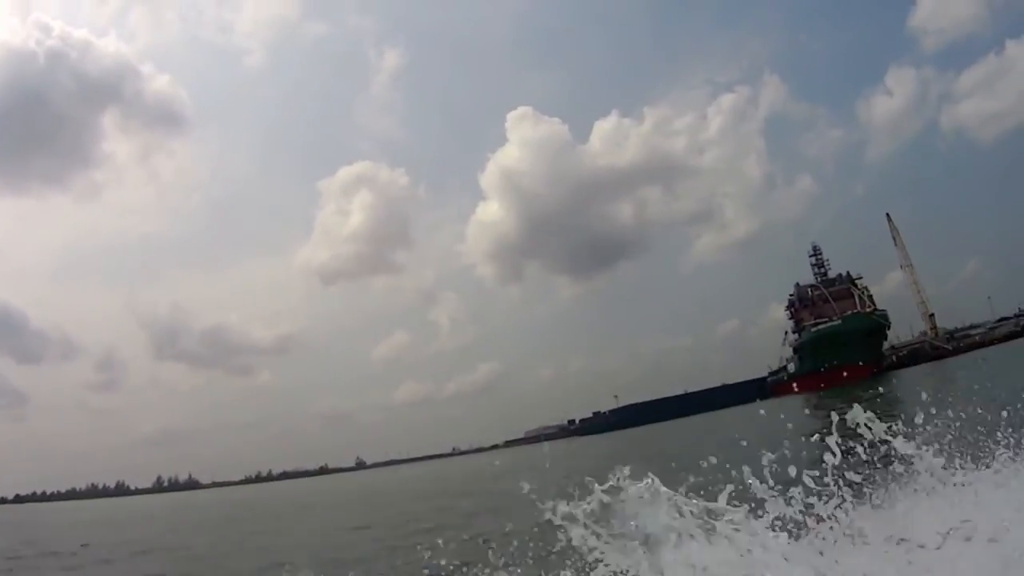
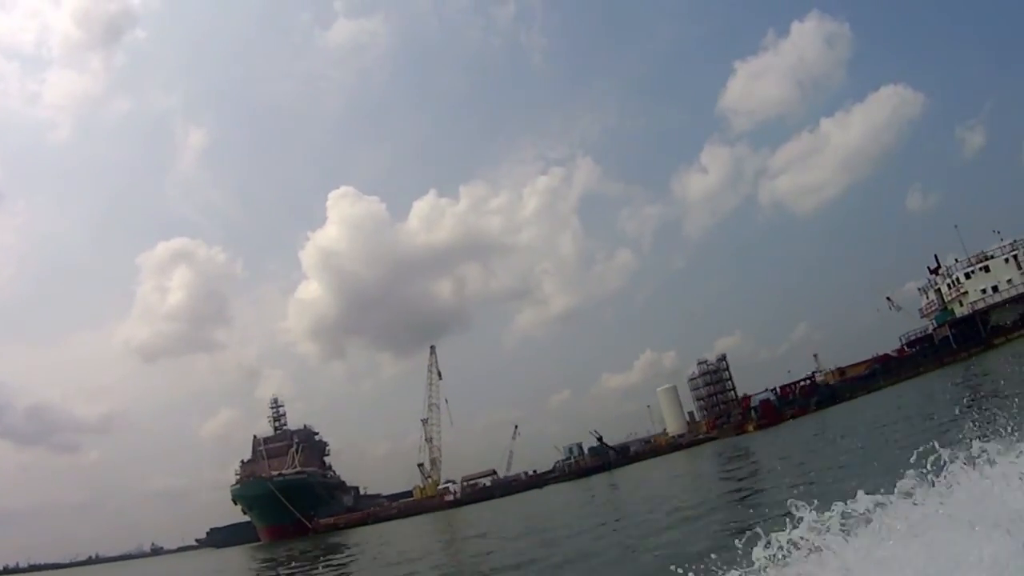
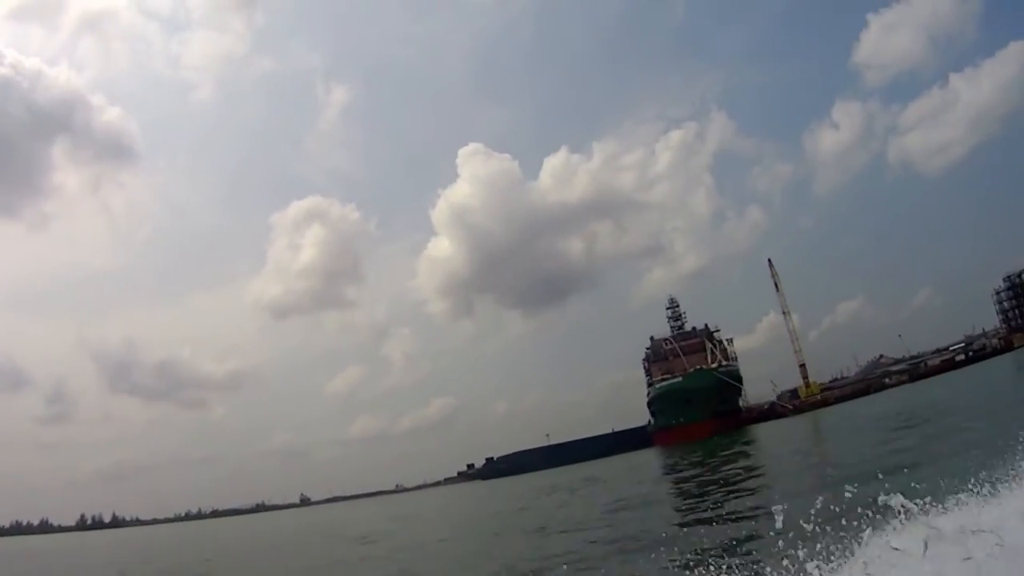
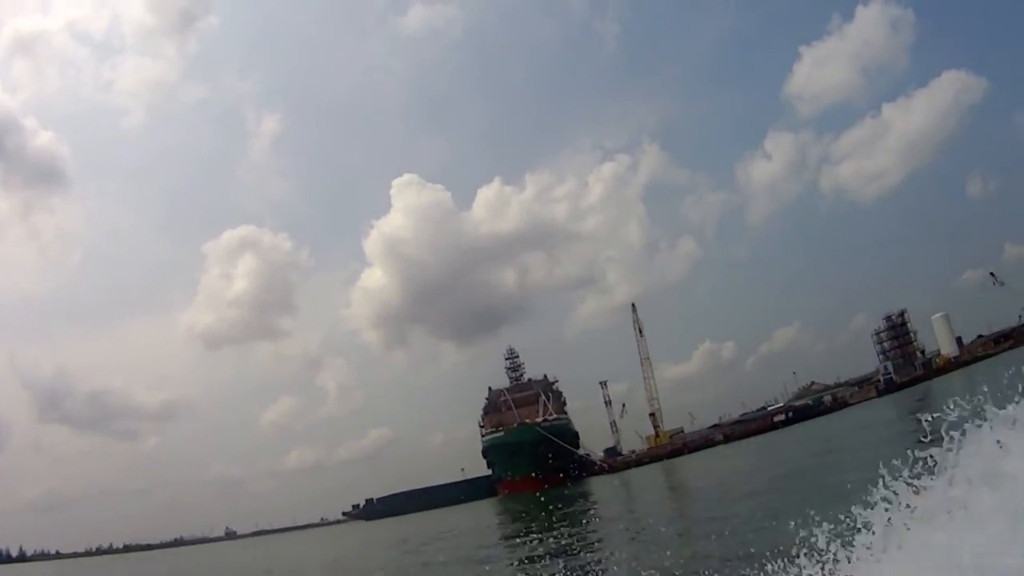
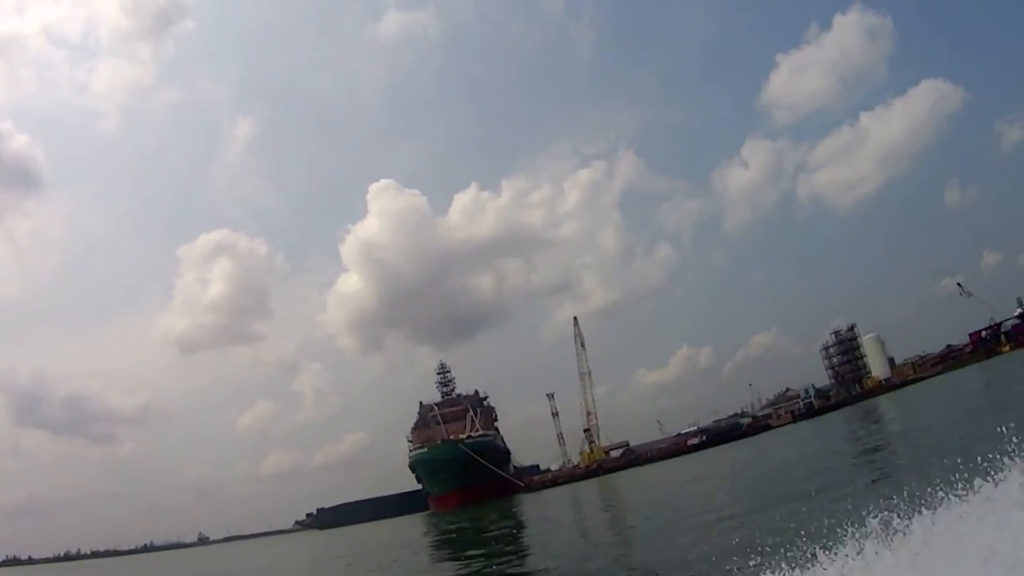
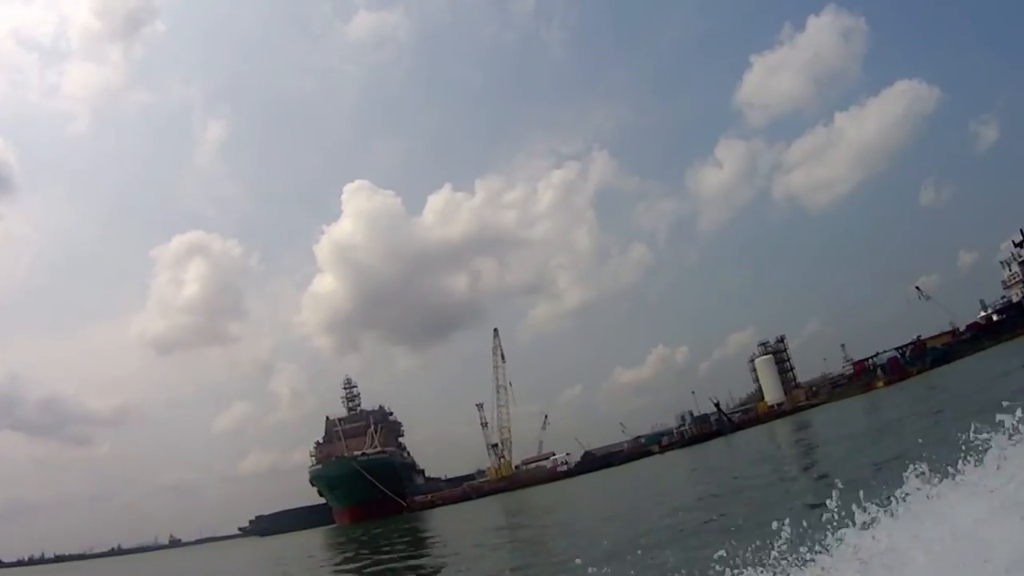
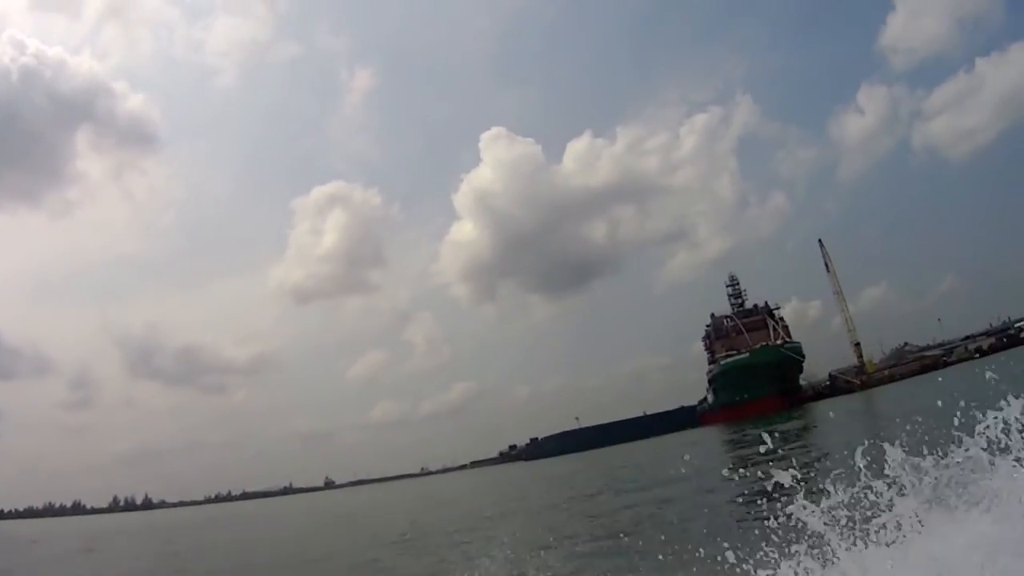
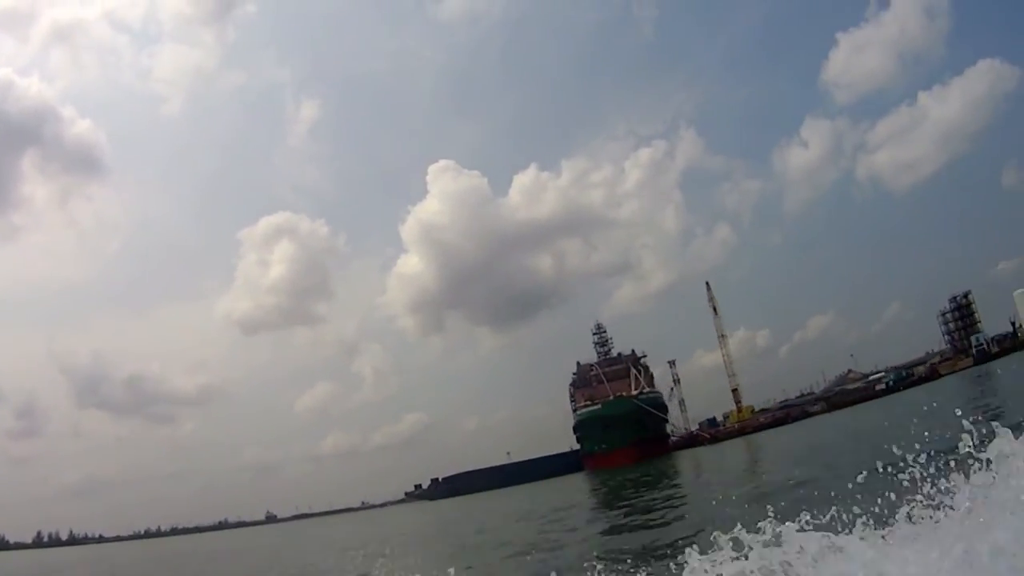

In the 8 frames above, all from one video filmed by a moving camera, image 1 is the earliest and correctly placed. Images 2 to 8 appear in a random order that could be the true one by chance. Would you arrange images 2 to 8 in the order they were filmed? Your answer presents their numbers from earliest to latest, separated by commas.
7, 3, 8, 4, 5, 6, 2
